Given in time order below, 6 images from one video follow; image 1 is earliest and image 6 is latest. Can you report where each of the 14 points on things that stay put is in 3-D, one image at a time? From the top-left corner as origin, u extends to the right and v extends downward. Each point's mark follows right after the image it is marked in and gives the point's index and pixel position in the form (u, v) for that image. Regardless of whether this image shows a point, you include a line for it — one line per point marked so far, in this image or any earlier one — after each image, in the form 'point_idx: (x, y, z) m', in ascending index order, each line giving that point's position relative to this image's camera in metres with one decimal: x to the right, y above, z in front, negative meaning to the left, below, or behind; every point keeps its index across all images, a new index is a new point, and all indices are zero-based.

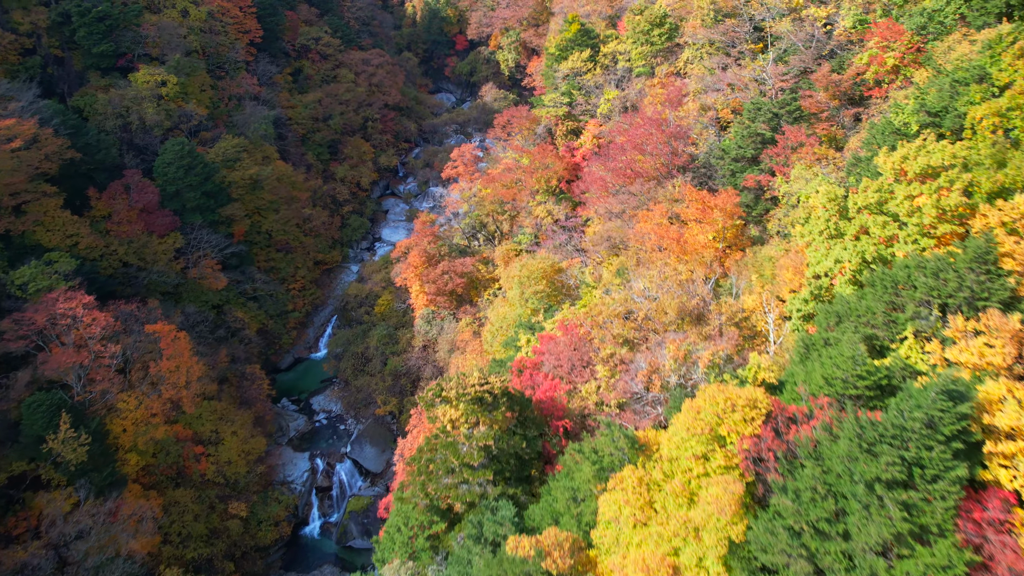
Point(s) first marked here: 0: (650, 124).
0: (+4.8, +5.6, +14.9) m
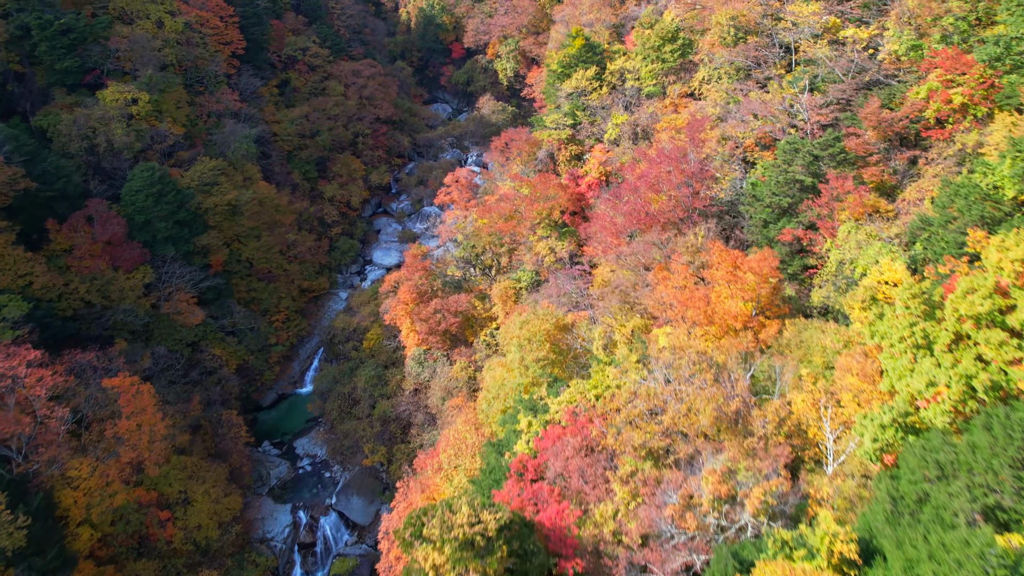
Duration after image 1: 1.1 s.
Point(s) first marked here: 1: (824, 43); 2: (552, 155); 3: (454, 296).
0: (+4.8, +3.8, +13.1) m
1: (+9.8, +7.5, +13.2) m
2: (+1.8, +6.1, +19.7) m
3: (-2.7, -0.3, +19.5) m
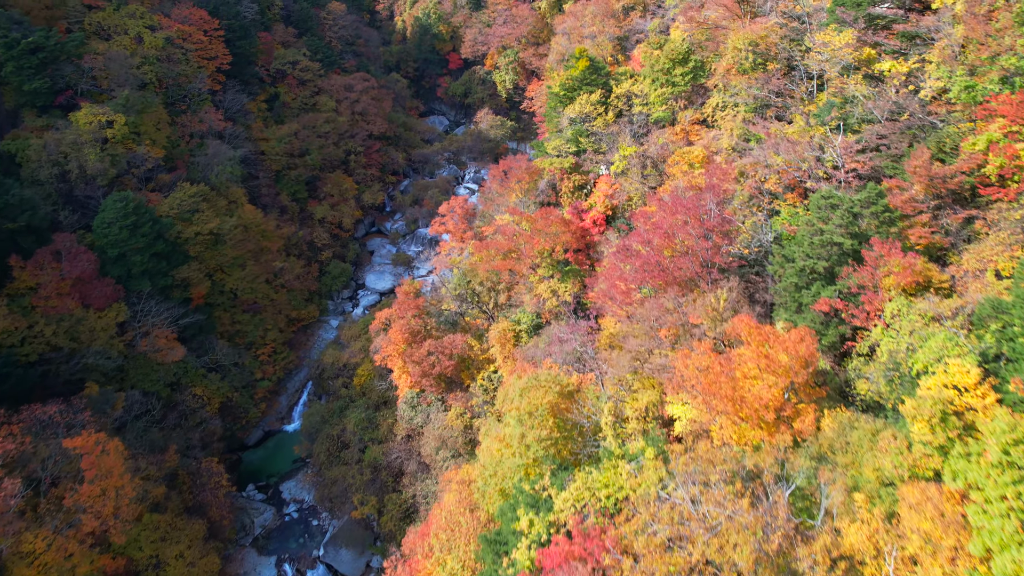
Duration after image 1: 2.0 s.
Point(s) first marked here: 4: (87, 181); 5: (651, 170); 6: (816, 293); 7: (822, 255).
0: (+4.7, +2.1, +11.8) m
1: (+9.7, +5.9, +11.9) m
2: (+1.8, +4.4, +18.4) m
3: (-2.7, -2.0, +18.2) m
4: (-19.8, +5.0, +19.8) m
5: (+5.2, +4.3, +15.9) m
6: (+6.9, -0.1, +9.7) m
7: (+7.0, +0.8, +9.7) m
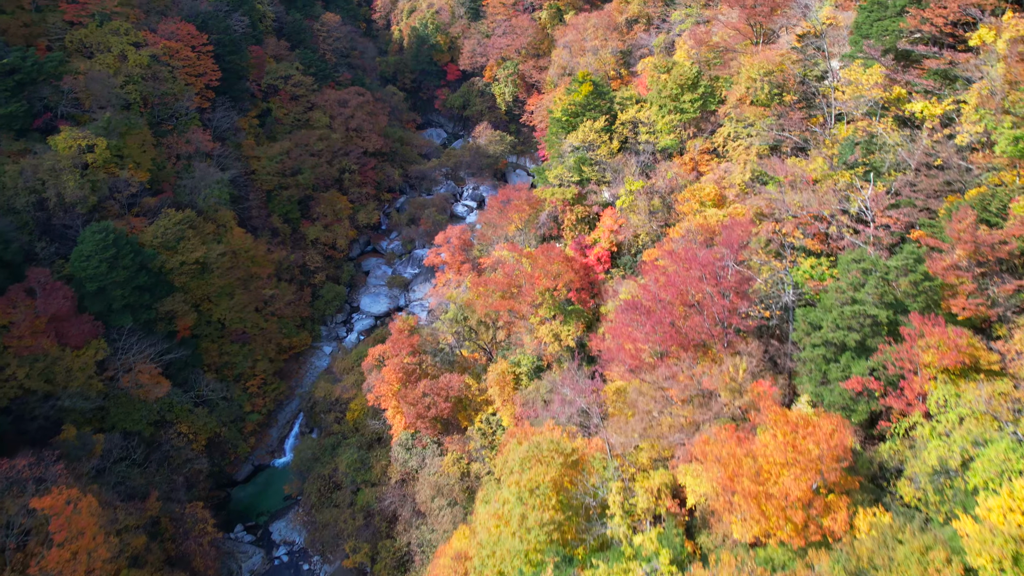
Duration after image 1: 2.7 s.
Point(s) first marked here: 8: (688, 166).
0: (+4.7, +0.6, +10.9) m
1: (+9.7, +4.3, +11.0) m
2: (+1.8, +2.9, +17.5) m
3: (-2.7, -3.5, +17.3) m
4: (-19.8, +3.5, +18.9) m
5: (+5.2, +2.8, +15.0) m
6: (+6.9, -1.6, +8.8) m
7: (+7.0, -0.7, +8.8) m
8: (+6.5, +4.5, +15.9) m
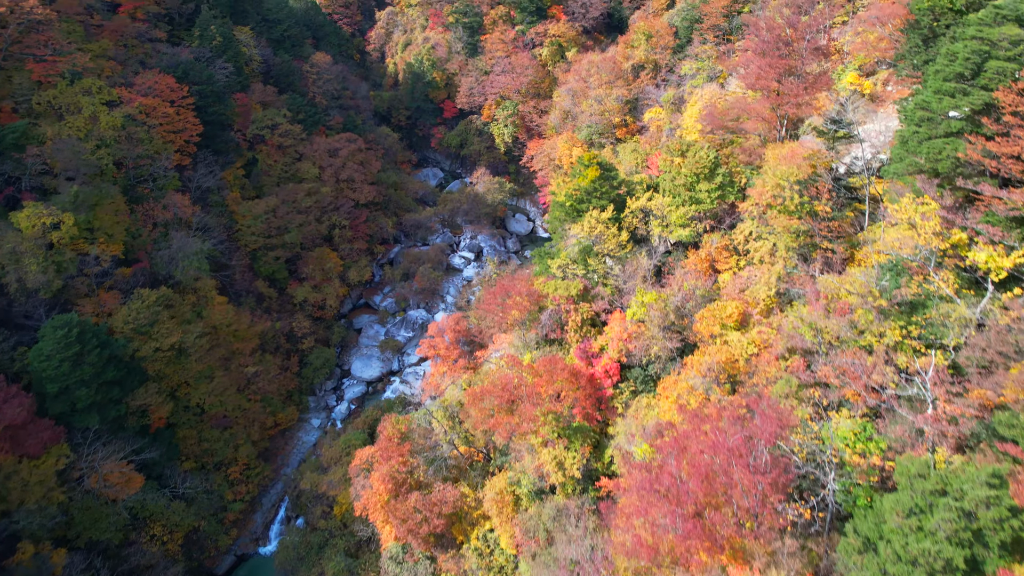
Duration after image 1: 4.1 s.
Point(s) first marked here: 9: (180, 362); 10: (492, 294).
0: (+4.7, -3.3, +9.4) m
1: (+9.7, +0.5, +9.5) m
2: (+1.7, -1.0, +16.0) m
3: (-2.8, -7.4, +15.8) m
4: (-19.8, -0.4, +17.4) m
5: (+5.1, -1.0, +13.5) m
6: (+6.9, -5.5, +7.3) m
7: (+7.0, -4.6, +7.3) m
8: (+6.5, +0.7, +14.4) m
9: (-15.2, -3.3, +19.5) m
10: (-0.9, -0.1, +17.7) m
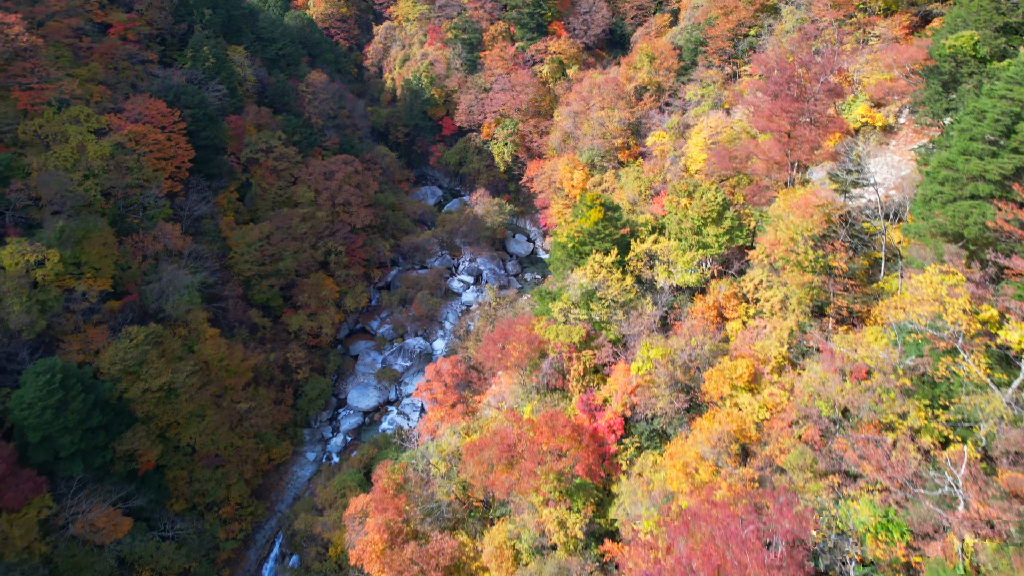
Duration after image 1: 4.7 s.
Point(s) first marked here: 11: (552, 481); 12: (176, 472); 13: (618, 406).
0: (+4.7, -4.9, +8.8) m
1: (+9.6, -1.1, +8.9) m
2: (+1.7, -2.6, +15.4) m
3: (-2.8, -9.0, +15.2) m
4: (-19.8, -2.0, +16.9) m
5: (+5.1, -2.7, +12.9) m
6: (+6.9, -7.1, +6.7) m
7: (+7.0, -6.3, +6.7) m
8: (+6.5, -1.0, +13.8) m
9: (-15.2, -5.0, +18.9) m
10: (-0.9, -1.7, +17.1) m
11: (+1.3, -5.8, +13.1) m
12: (-15.2, -8.2, +19.3) m
13: (+3.4, -3.8, +13.5) m
